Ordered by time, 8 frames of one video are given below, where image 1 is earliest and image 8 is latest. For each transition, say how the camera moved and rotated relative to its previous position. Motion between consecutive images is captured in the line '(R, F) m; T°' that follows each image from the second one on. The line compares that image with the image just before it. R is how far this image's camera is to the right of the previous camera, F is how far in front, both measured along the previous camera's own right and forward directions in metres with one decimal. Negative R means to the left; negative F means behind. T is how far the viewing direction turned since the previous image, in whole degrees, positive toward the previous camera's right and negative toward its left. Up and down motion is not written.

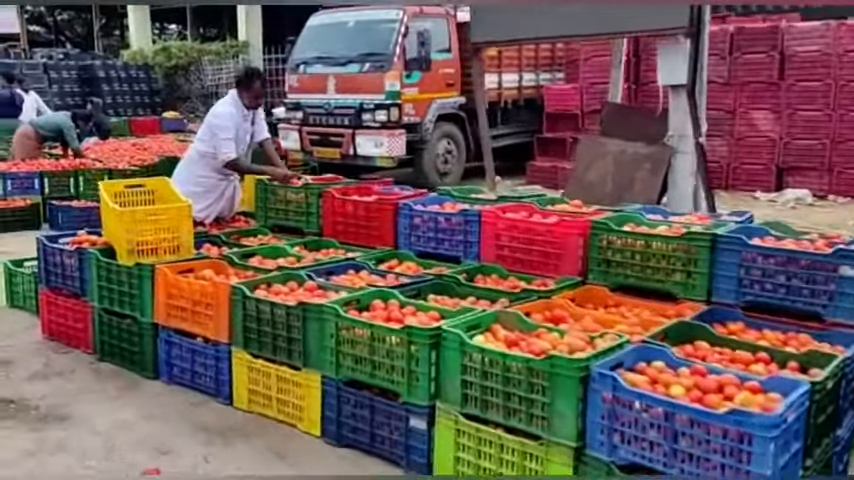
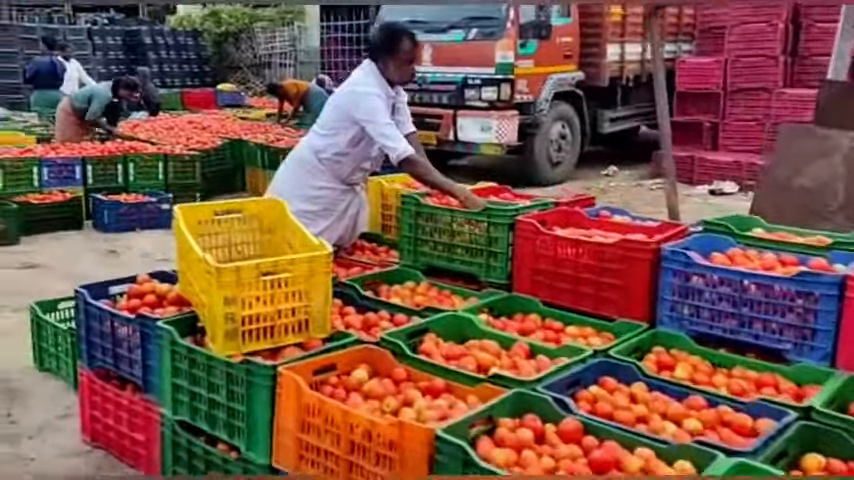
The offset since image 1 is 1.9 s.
(-1.1, +2.0) m; -3°
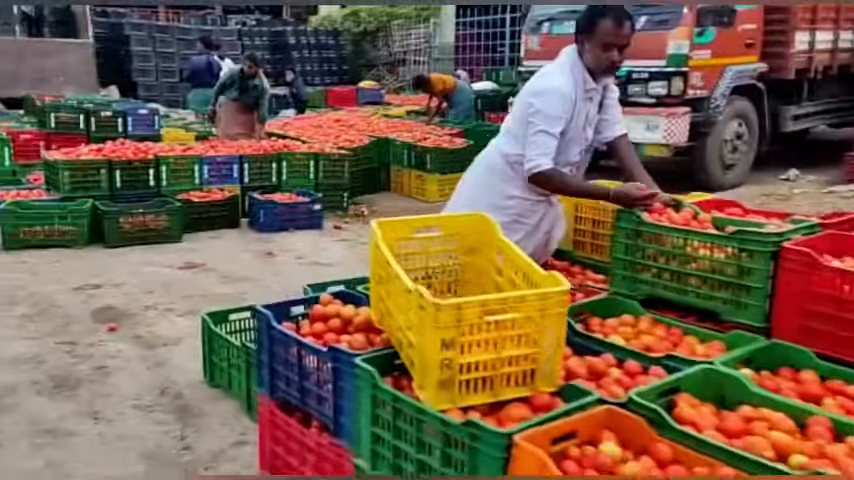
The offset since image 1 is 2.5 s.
(-0.5, +0.5) m; -10°
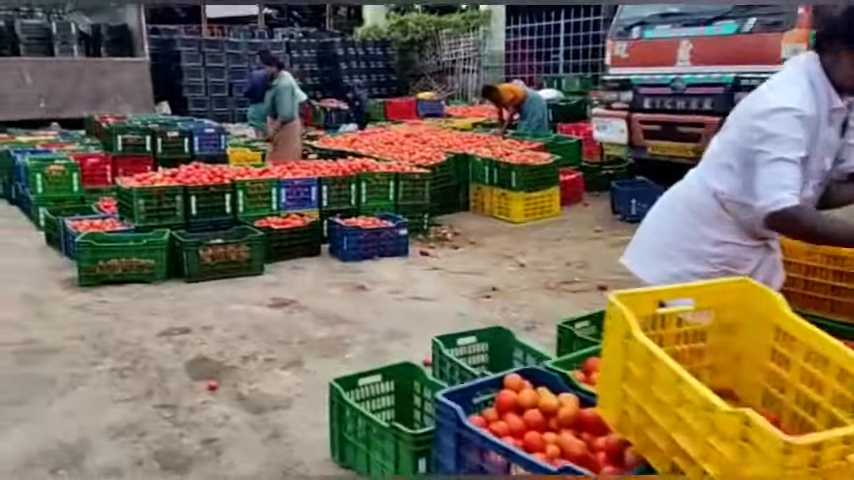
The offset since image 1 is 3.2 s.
(-0.7, +0.6) m; -3°
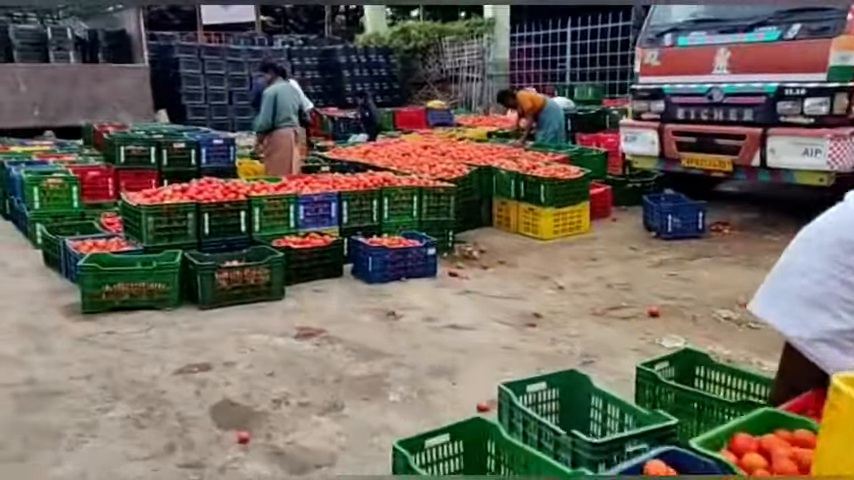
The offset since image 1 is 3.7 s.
(-0.4, +0.5) m; +1°
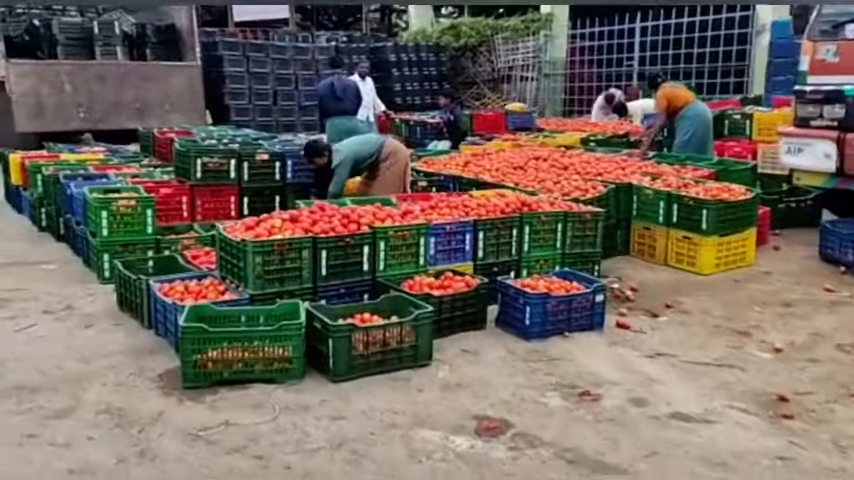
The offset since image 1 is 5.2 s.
(-1.3, +1.5) m; -2°
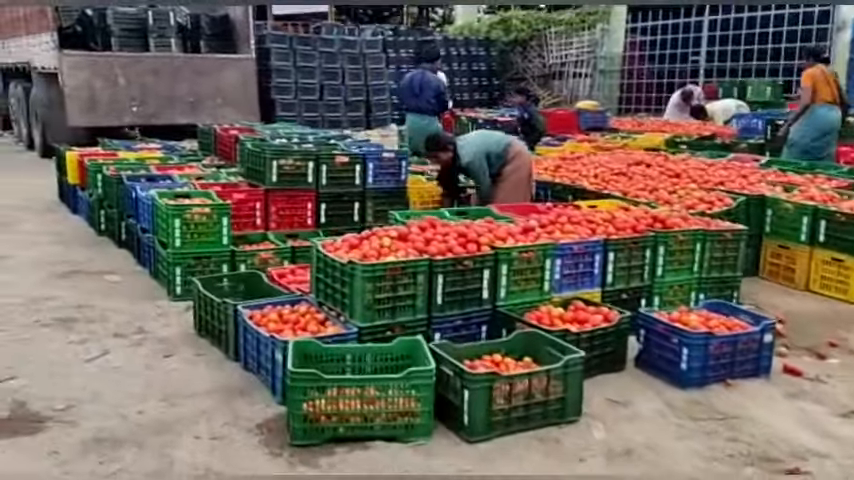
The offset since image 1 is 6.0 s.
(-0.8, +0.8) m; -2°
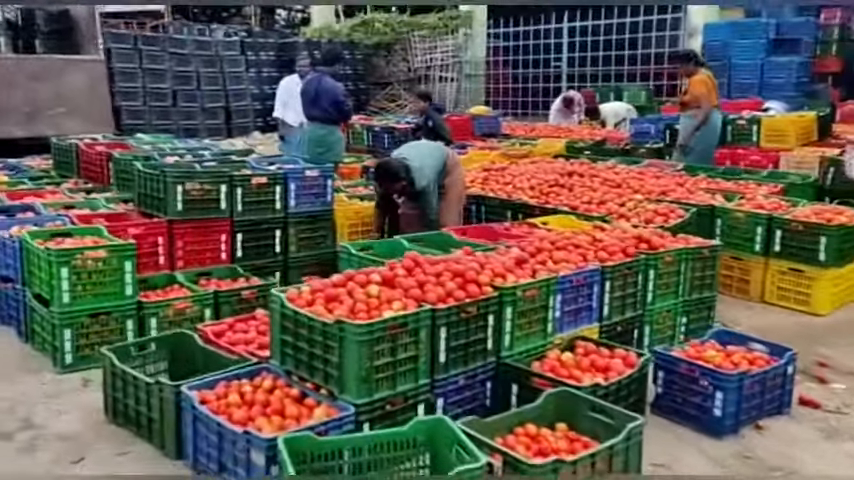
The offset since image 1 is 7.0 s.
(-0.8, +1.0) m; +12°
